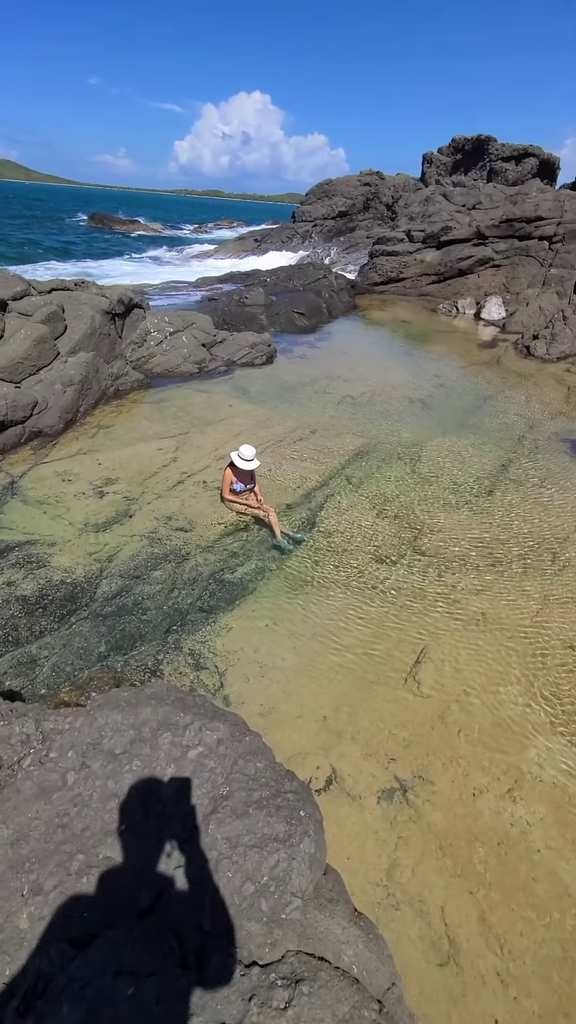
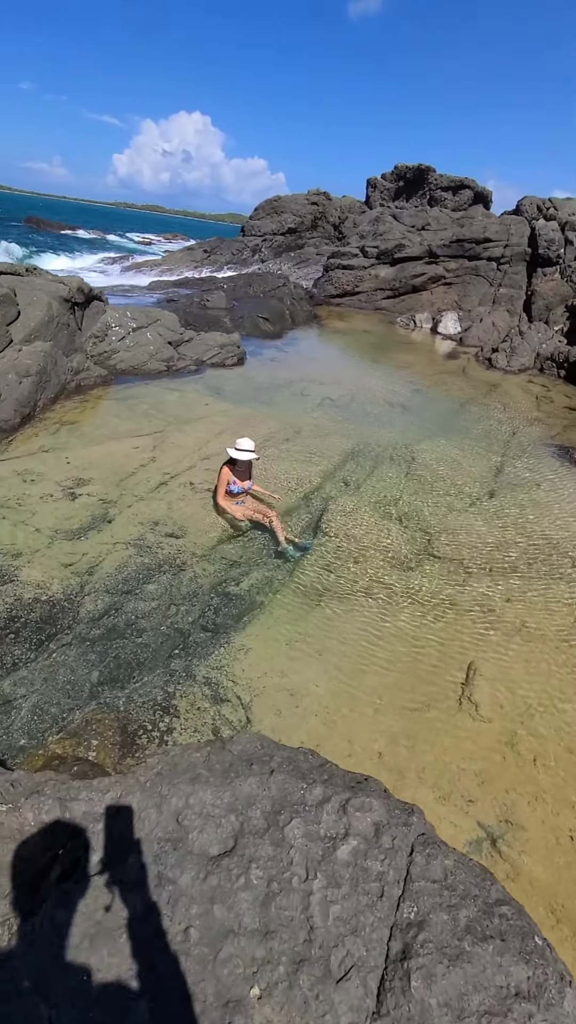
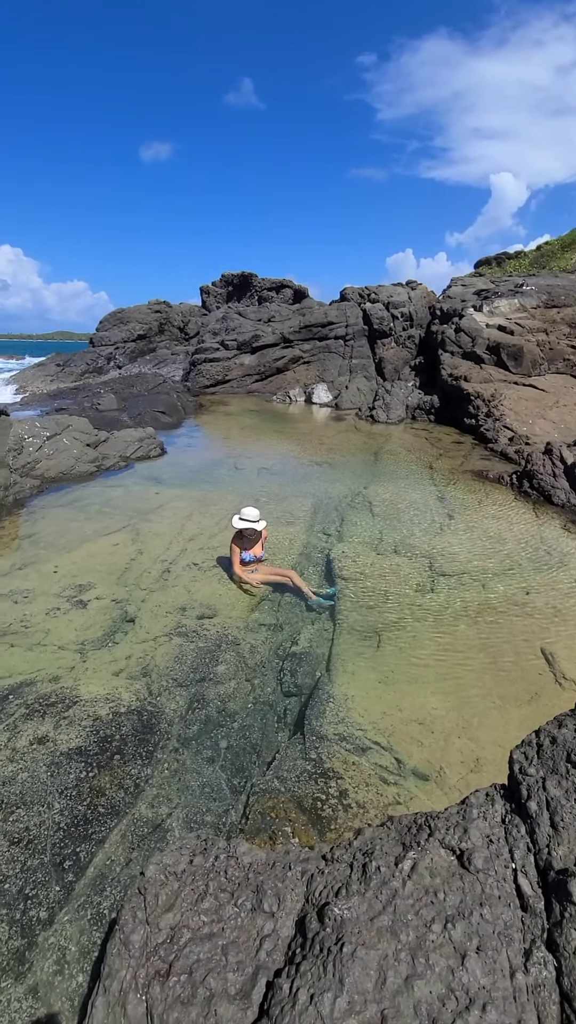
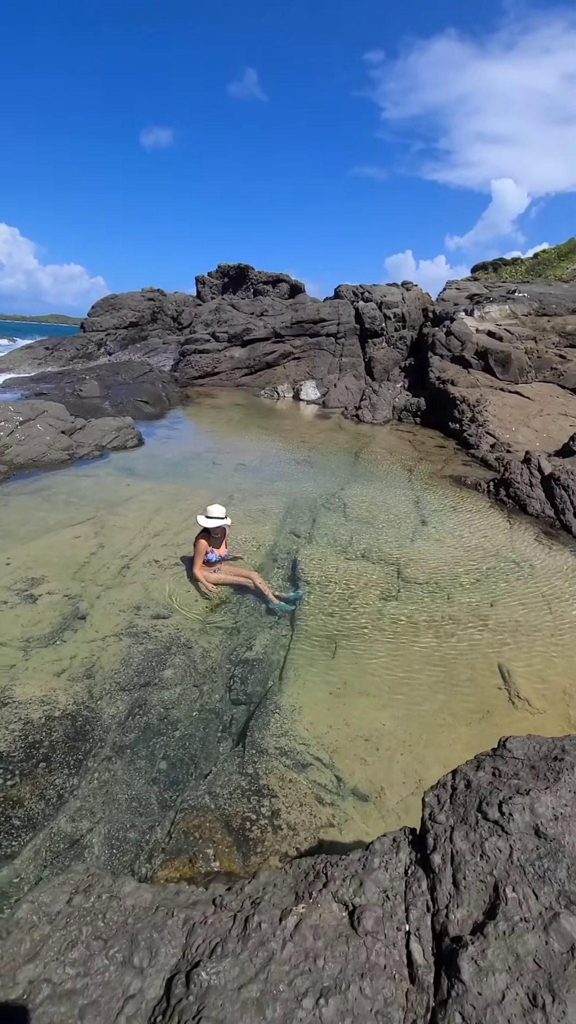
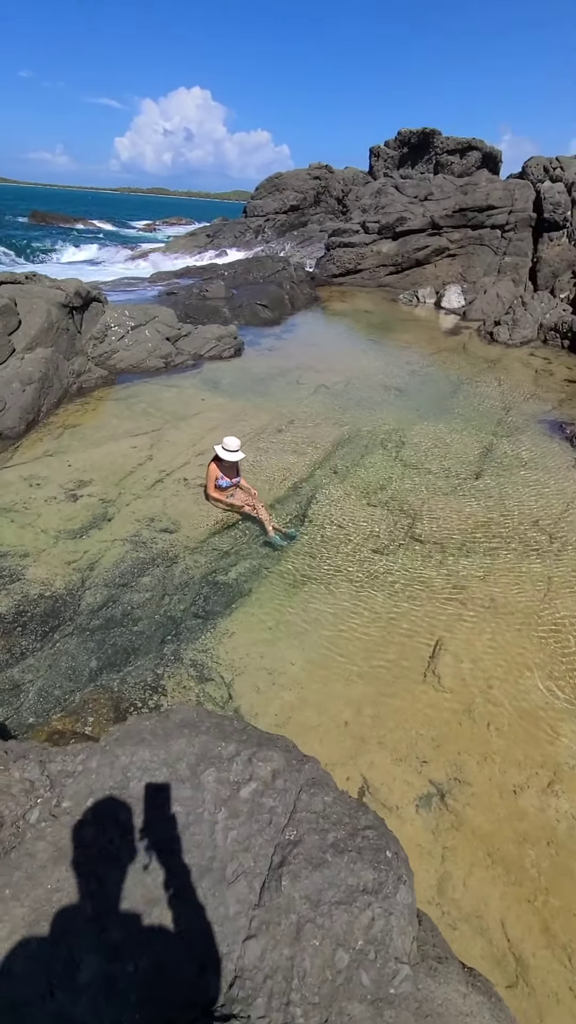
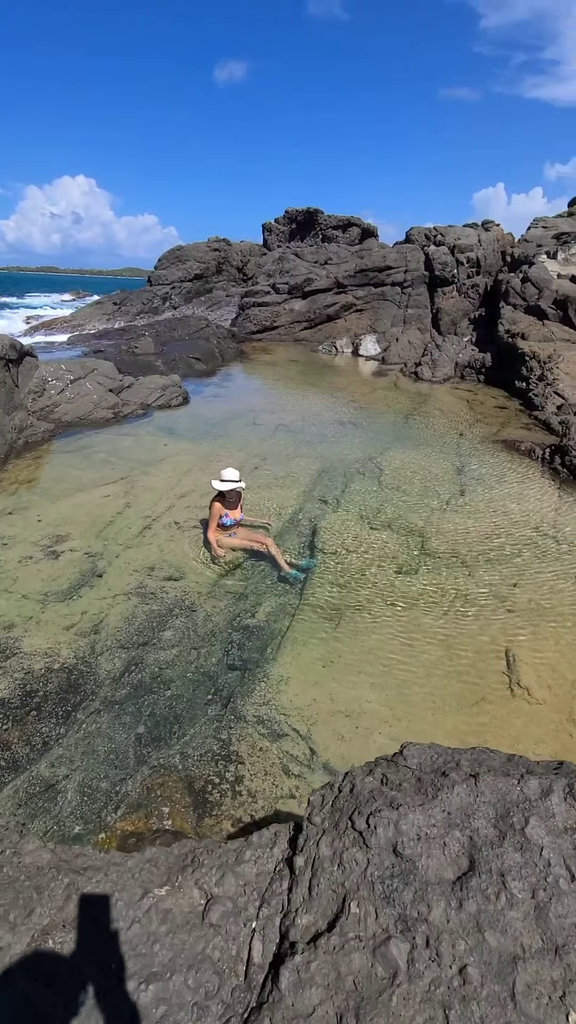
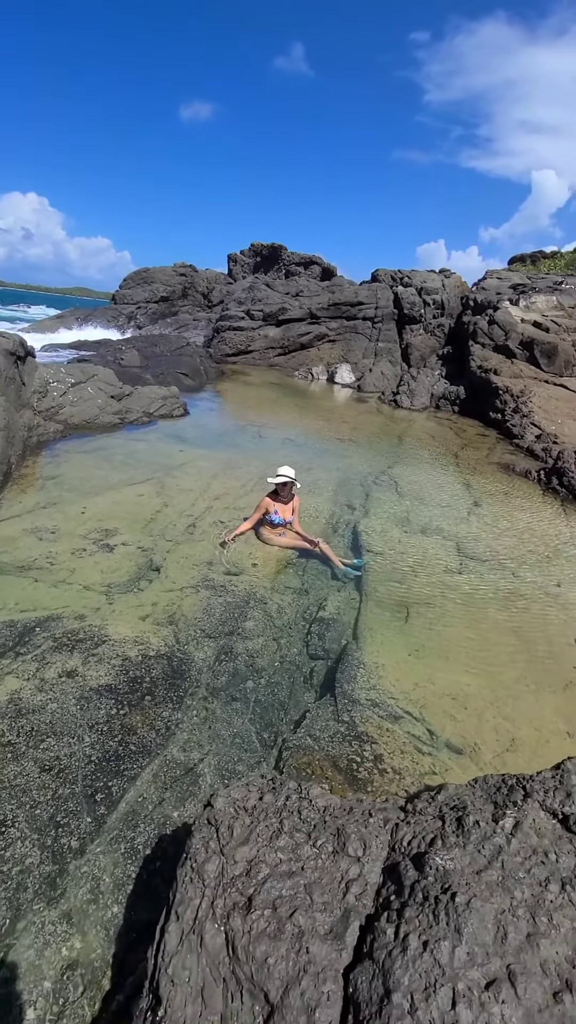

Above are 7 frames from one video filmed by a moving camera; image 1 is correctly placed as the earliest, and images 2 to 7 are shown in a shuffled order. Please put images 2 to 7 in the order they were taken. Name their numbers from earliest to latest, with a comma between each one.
5, 2, 6, 4, 3, 7
